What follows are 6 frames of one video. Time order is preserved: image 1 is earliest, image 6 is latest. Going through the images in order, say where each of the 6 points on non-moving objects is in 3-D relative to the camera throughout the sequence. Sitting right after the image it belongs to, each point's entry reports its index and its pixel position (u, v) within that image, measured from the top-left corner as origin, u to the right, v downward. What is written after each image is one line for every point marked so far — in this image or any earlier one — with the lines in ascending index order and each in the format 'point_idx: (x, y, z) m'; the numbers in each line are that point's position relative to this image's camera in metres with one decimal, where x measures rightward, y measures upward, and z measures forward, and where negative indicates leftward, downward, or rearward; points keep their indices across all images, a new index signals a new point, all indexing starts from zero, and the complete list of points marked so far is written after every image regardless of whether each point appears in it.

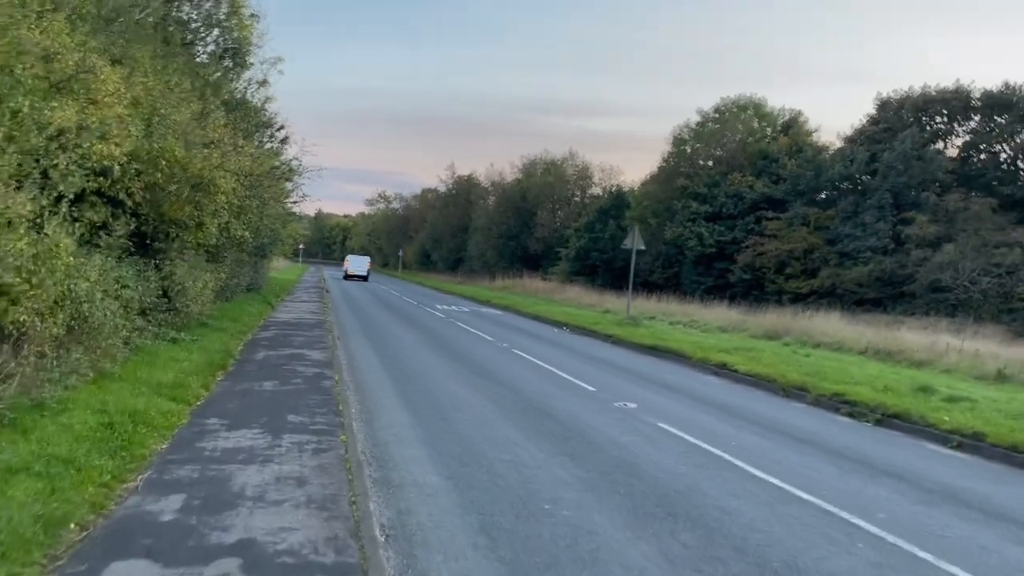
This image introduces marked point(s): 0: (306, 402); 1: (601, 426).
0: (-2.8, -1.6, +11.3) m
1: (+1.3, -2.0, +12.1) m
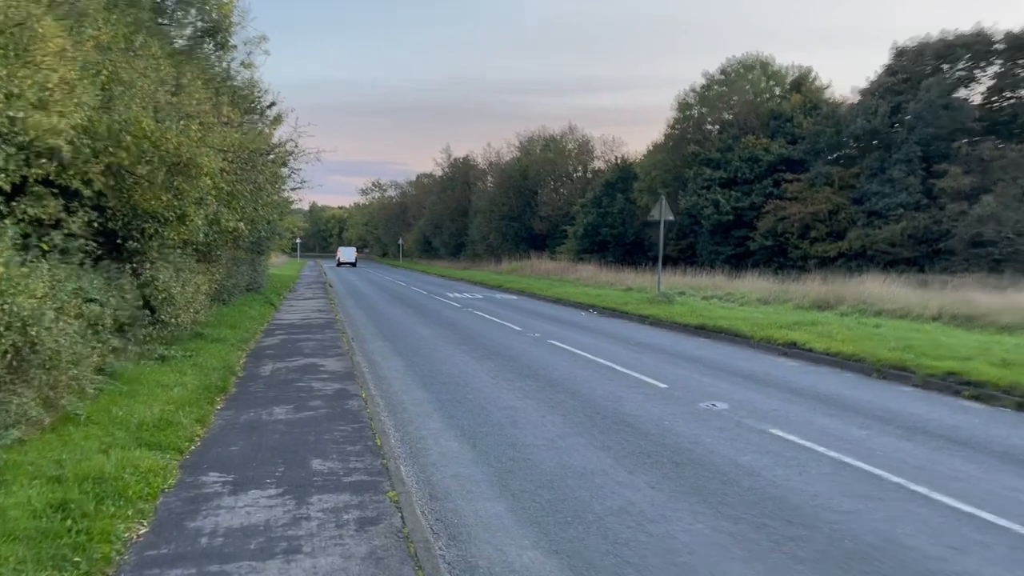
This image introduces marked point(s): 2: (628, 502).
0: (-1.9, -1.6, +8.8) m
1: (+2.2, -1.8, +9.5) m
2: (+1.0, -1.9, +7.1) m
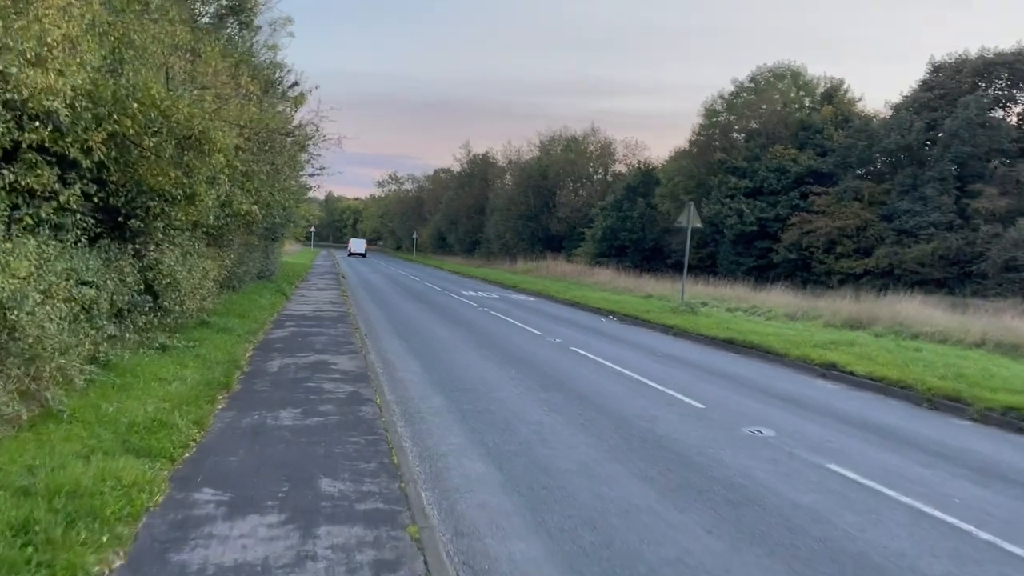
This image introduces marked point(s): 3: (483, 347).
0: (-1.6, -1.5, +7.8) m
1: (+2.5, -1.9, +8.5) m
2: (+1.3, -2.0, +6.2) m
3: (-0.6, -1.3, +18.4) m
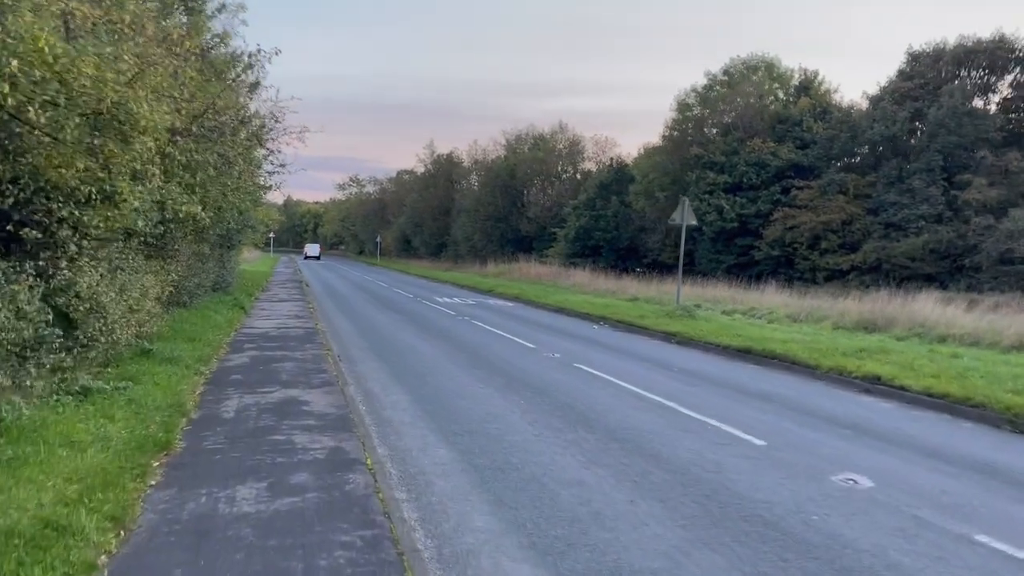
0: (-1.2, -1.7, +5.3) m
1: (+2.9, -2.1, +6.2) m
2: (+1.8, -2.1, +3.8) m
3: (-0.7, -1.5, +16.0) m
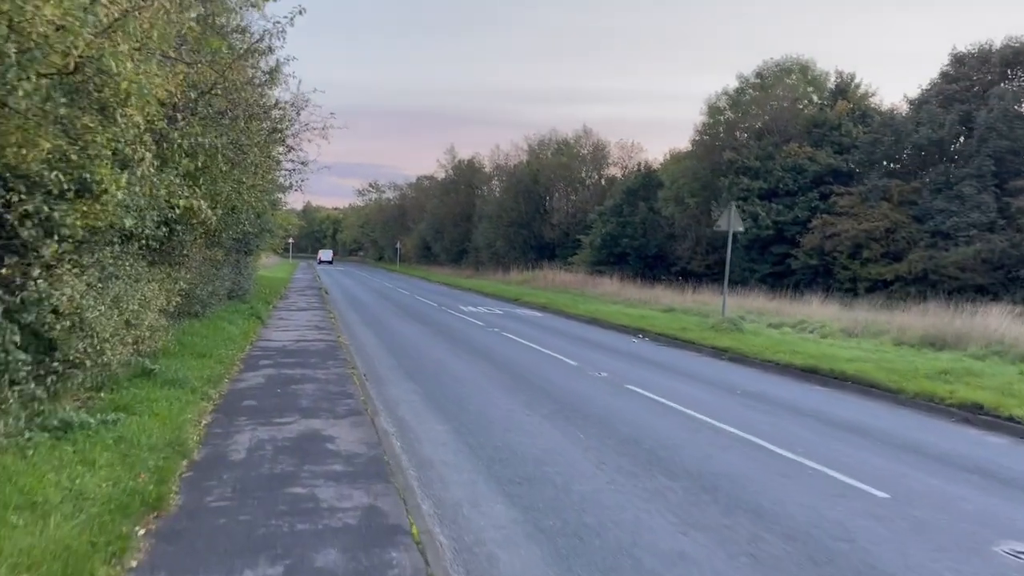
0: (-0.6, -1.9, +3.6) m
1: (+3.5, -2.2, +4.4) m
2: (+2.3, -2.2, +2.0) m
3: (+0.1, -1.7, +14.2) m
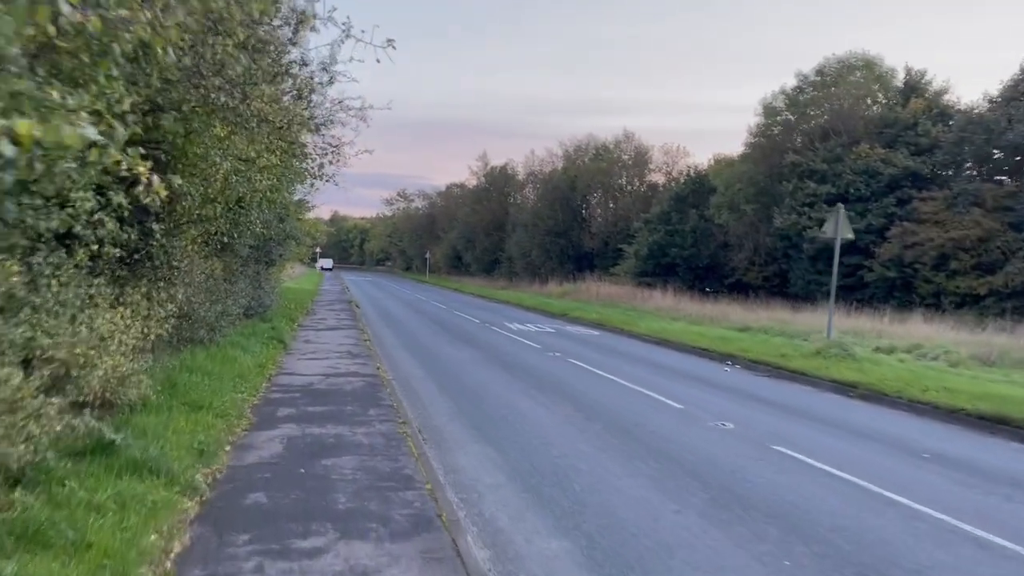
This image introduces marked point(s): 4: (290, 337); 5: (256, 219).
0: (+0.5, -2.0, -0.4) m
1: (+4.6, -2.4, +0.3) m
2: (+3.3, -2.4, -2.0) m
3: (+1.5, -2.0, +10.3) m
4: (-5.4, -1.2, +20.0) m
5: (-3.8, +1.0, +12.2) m
